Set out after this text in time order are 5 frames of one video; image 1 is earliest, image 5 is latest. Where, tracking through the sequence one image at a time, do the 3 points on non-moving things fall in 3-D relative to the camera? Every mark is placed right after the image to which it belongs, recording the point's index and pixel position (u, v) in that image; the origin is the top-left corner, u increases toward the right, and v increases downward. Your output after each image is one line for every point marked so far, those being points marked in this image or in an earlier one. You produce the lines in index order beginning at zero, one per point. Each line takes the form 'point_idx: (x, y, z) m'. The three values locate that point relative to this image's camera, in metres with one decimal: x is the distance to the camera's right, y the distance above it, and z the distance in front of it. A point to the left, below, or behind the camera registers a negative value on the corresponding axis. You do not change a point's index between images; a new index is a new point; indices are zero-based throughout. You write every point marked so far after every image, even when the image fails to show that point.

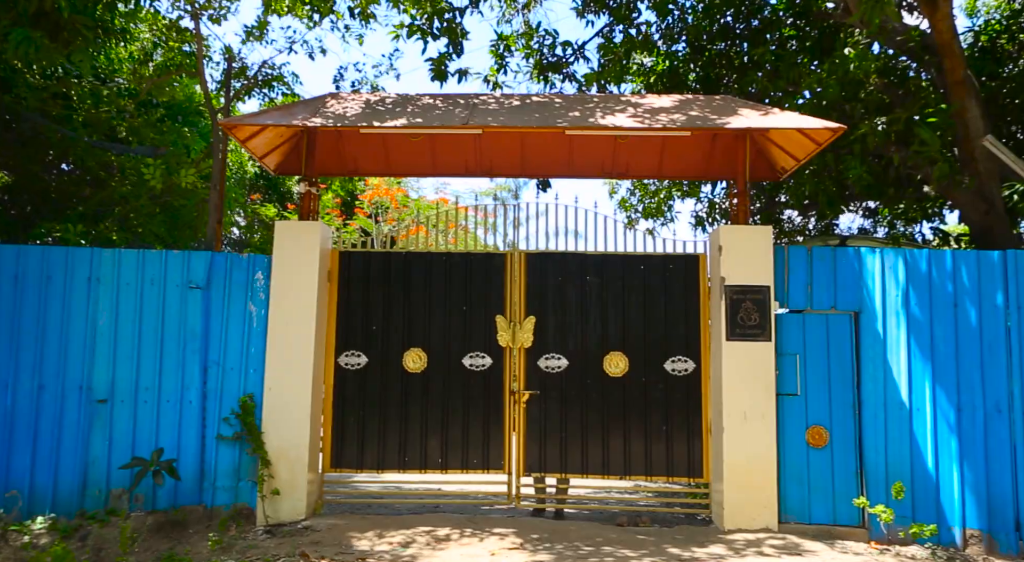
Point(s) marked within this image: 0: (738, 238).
0: (+1.8, +0.3, +5.6) m
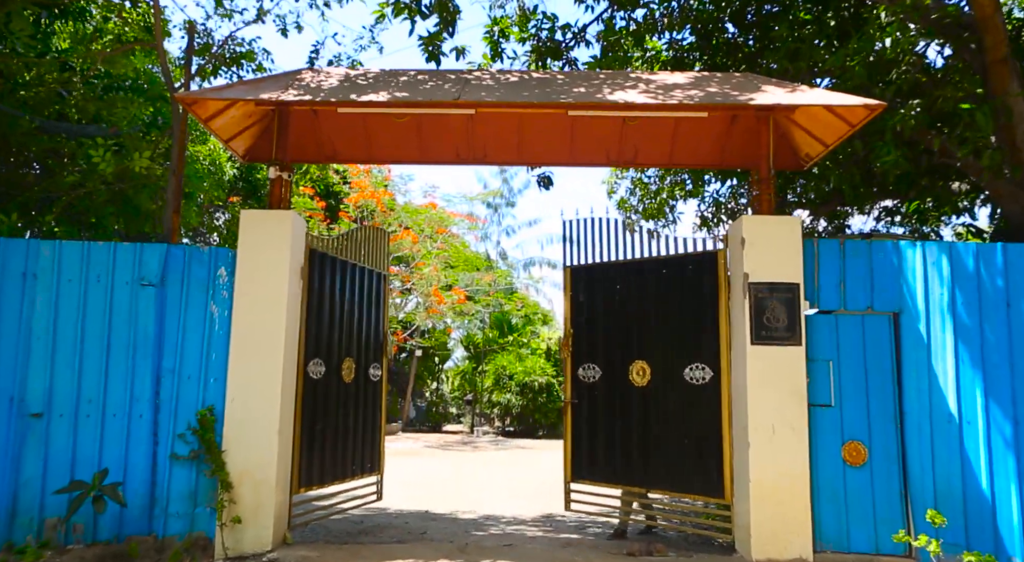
0: (+1.8, +0.4, +5.0) m
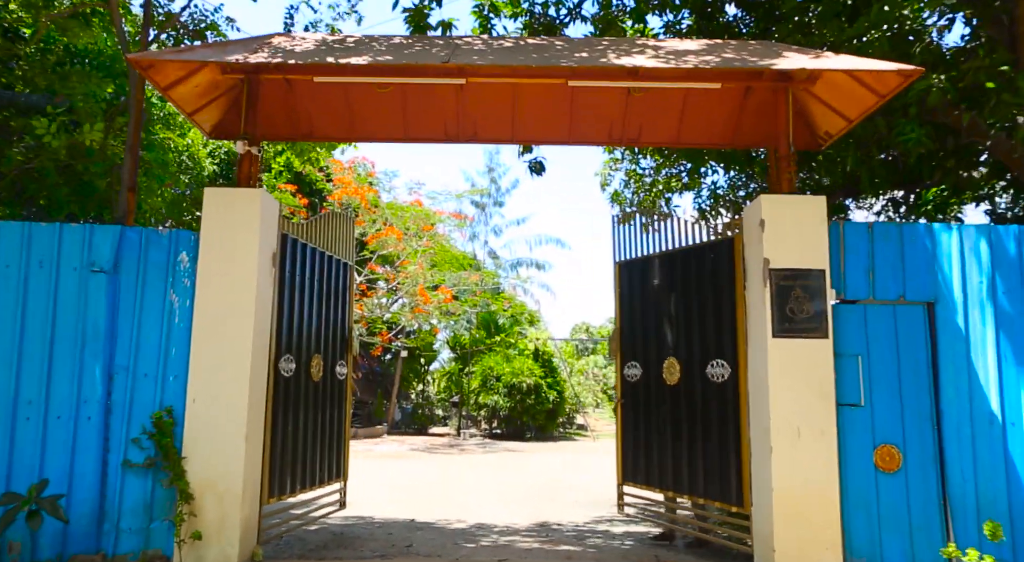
0: (+1.7, +0.4, +4.5) m
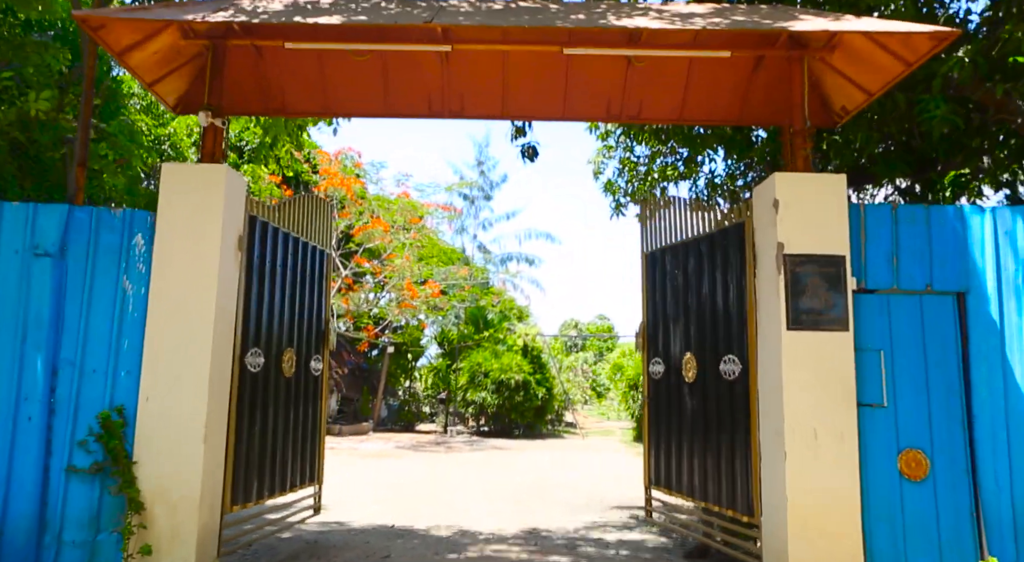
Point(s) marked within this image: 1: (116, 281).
0: (+1.7, +0.5, +4.1) m
1: (-2.3, 0.0, +4.2) m
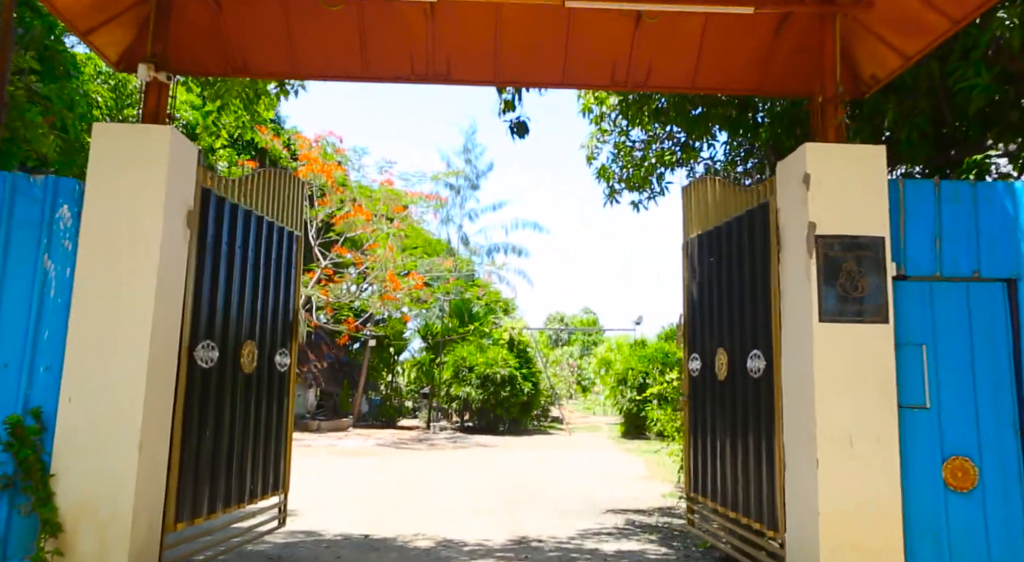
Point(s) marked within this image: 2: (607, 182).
0: (+1.6, +0.6, +3.6) m
1: (-2.4, +0.1, +3.5) m
2: (+1.4, +1.4, +10.1) m
